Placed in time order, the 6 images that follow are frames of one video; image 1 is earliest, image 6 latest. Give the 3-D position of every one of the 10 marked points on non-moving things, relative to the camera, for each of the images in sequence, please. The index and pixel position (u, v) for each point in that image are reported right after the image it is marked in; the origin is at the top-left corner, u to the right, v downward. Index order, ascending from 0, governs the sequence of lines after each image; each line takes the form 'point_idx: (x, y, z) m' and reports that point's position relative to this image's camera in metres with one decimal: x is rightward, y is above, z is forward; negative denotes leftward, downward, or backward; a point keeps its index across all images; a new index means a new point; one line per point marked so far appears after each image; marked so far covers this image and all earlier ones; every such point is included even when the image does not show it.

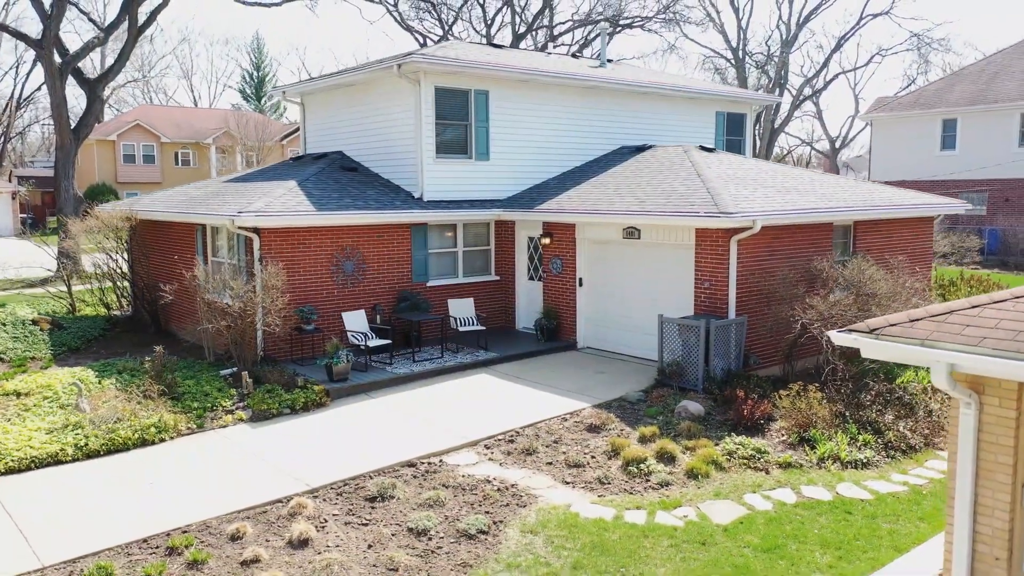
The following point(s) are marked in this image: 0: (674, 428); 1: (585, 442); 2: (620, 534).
0: (+1.9, -1.6, +9.4) m
1: (+0.8, -1.7, +9.1) m
2: (+0.9, -2.1, +7.0) m
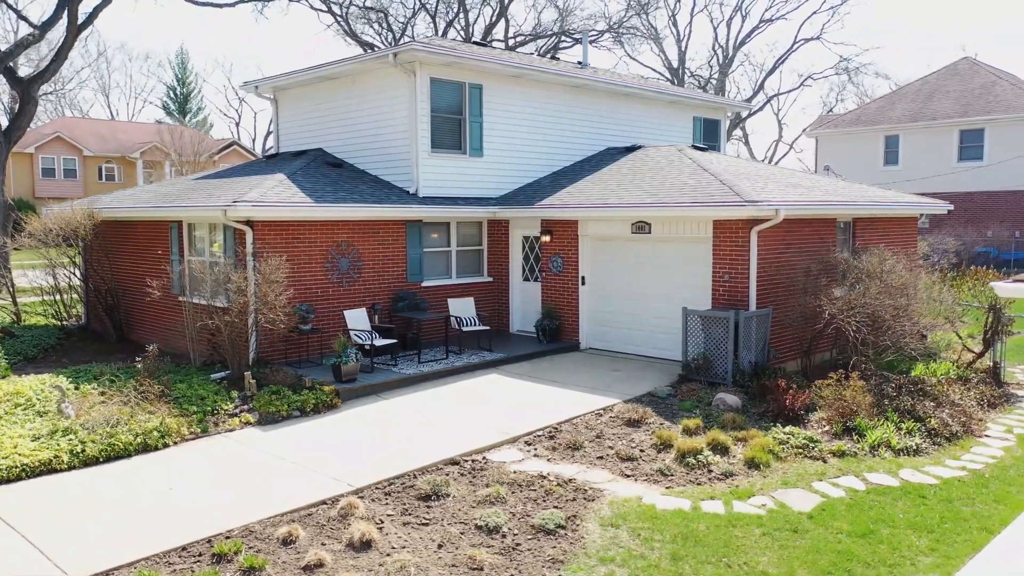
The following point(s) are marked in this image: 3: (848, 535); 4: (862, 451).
0: (+2.3, -1.4, +9.1) m
1: (+1.2, -1.6, +8.7) m
2: (+1.6, -1.9, +6.5) m
3: (+2.6, -1.9, +6.5) m
4: (+3.6, -1.7, +8.4) m
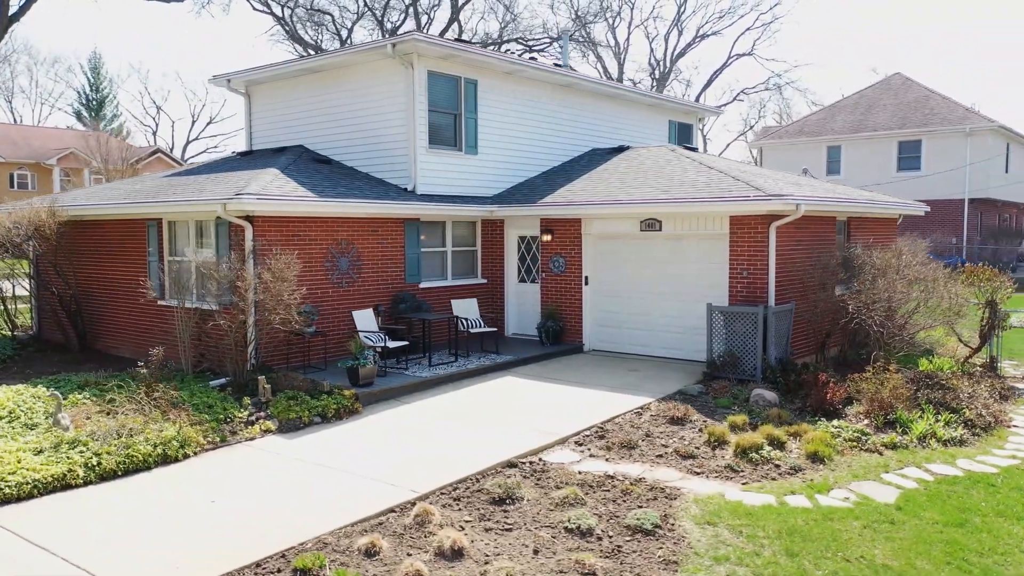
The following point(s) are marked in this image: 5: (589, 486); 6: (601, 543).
0: (+2.7, -1.4, +8.9) m
1: (+1.7, -1.5, +8.4) m
2: (+2.2, -1.7, +6.3) m
3: (+3.3, -1.8, +6.3) m
4: (+4.0, -1.6, +8.3) m
5: (+0.7, -1.7, +6.9) m
6: (+0.6, -1.8, +5.9) m
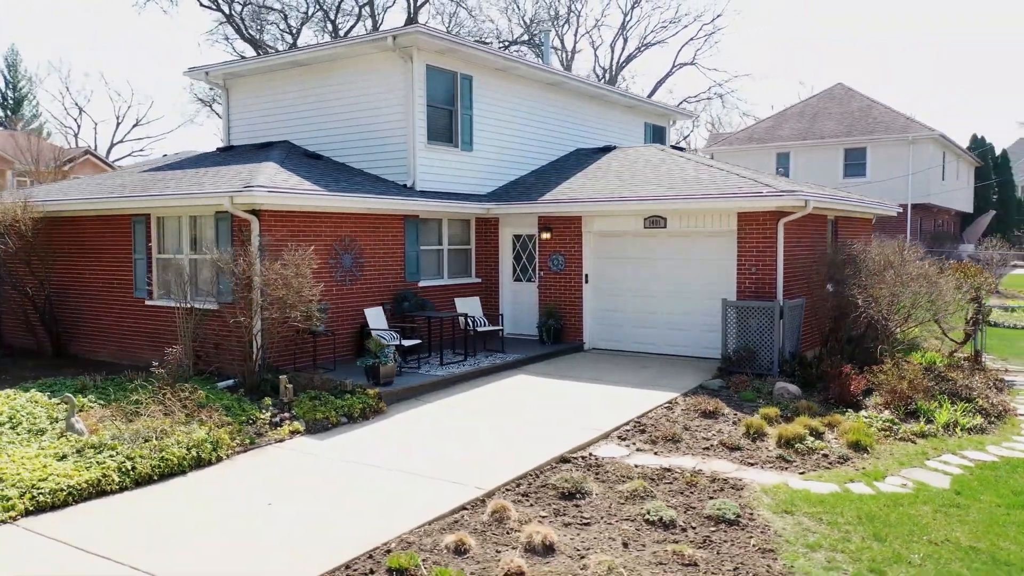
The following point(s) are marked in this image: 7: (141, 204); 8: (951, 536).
0: (+3.0, -1.3, +8.9) m
1: (+2.1, -1.4, +8.3) m
2: (+2.8, -1.7, +6.3) m
3: (+3.8, -1.7, +6.4) m
4: (+4.4, -1.5, +8.5) m
5: (+1.2, -1.6, +6.8) m
6: (+1.2, -1.7, +5.8) m
7: (-4.7, +1.1, +10.5) m
8: (+3.1, -1.7, +5.8) m
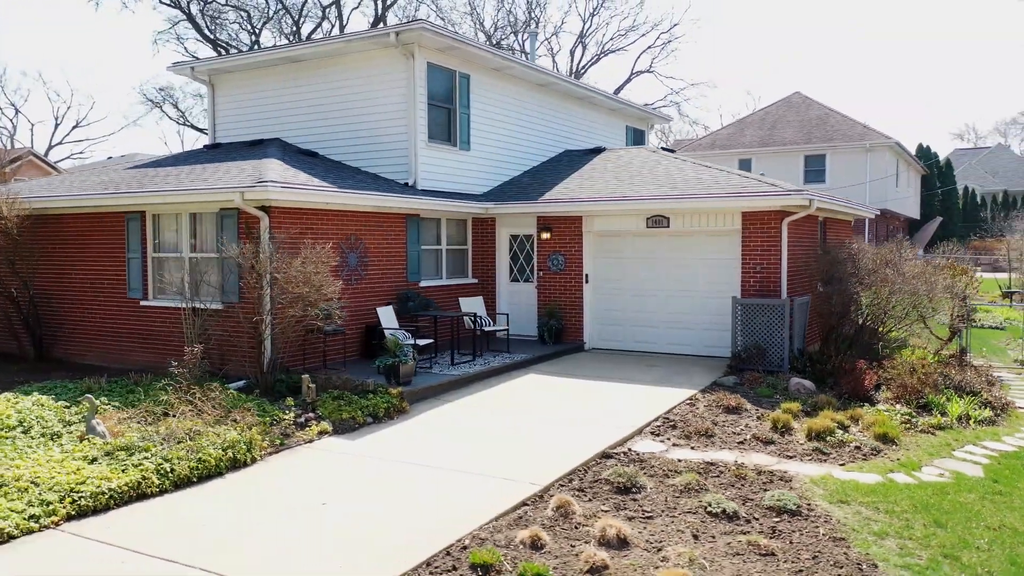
0: (+3.2, -1.3, +9.1) m
1: (+2.3, -1.4, +8.4) m
2: (+3.2, -1.6, +6.4) m
3: (+4.3, -1.6, +6.6) m
4: (+4.7, -1.4, +8.7) m
5: (+1.5, -1.5, +6.8) m
6: (+1.7, -1.7, +5.8) m
7: (-4.6, +1.1, +10.1) m
8: (+3.5, -1.7, +5.9) m
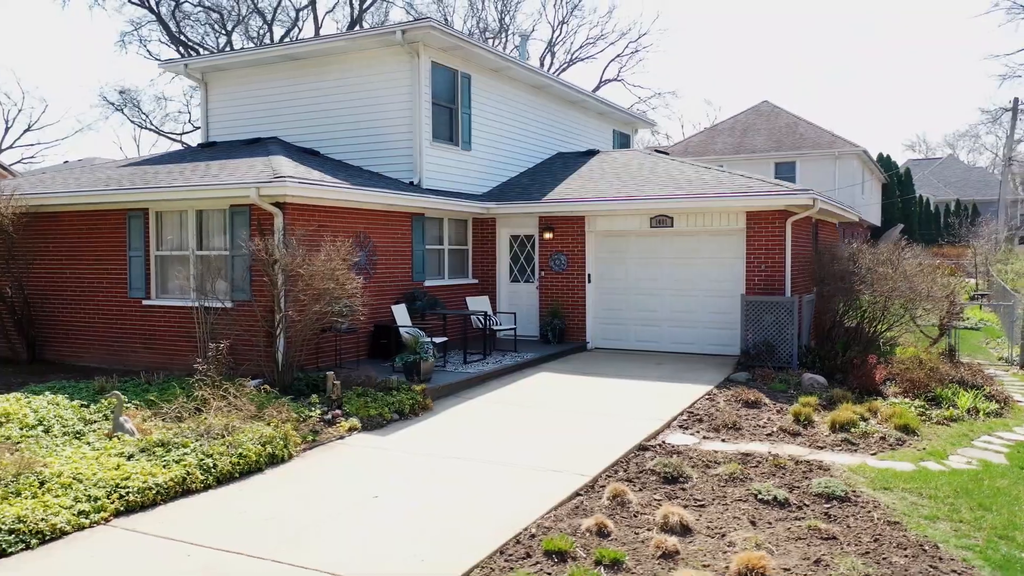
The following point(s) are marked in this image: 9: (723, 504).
0: (+3.5, -1.2, +9.2) m
1: (+2.6, -1.3, +8.5) m
2: (+3.6, -1.5, +6.6) m
3: (+4.6, -1.6, +6.8) m
4: (+4.9, -1.4, +8.9) m
5: (+1.9, -1.5, +6.9) m
6: (+2.1, -1.6, +5.8) m
7: (-4.4, +1.1, +9.9) m
8: (+3.9, -1.6, +6.1) m
9: (+1.5, -1.6, +6.0) m
